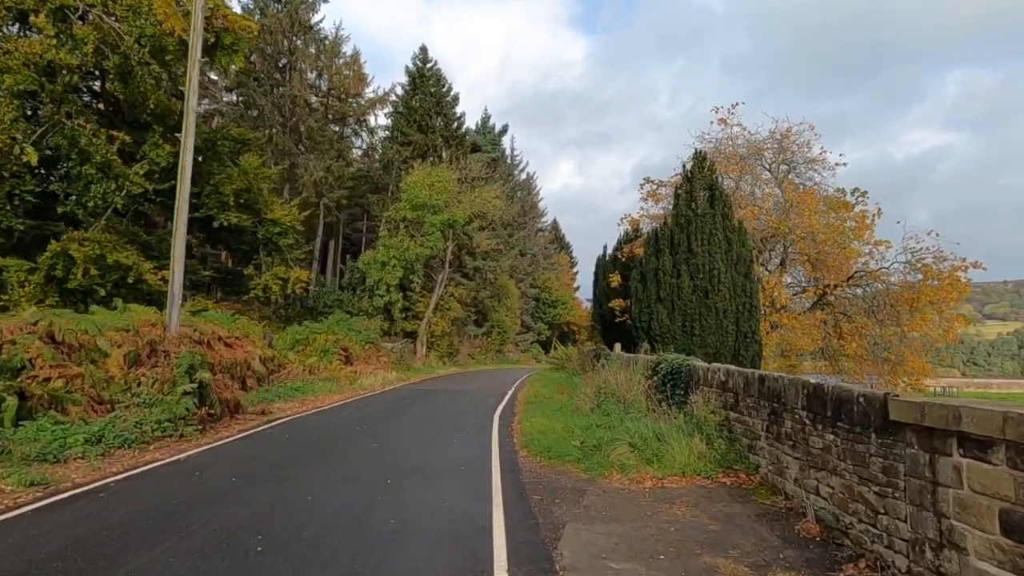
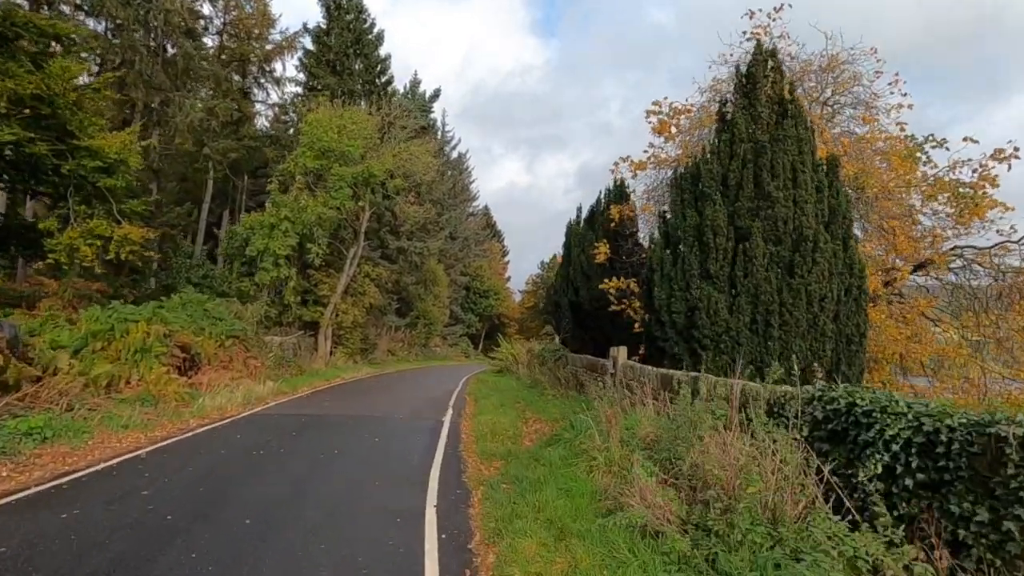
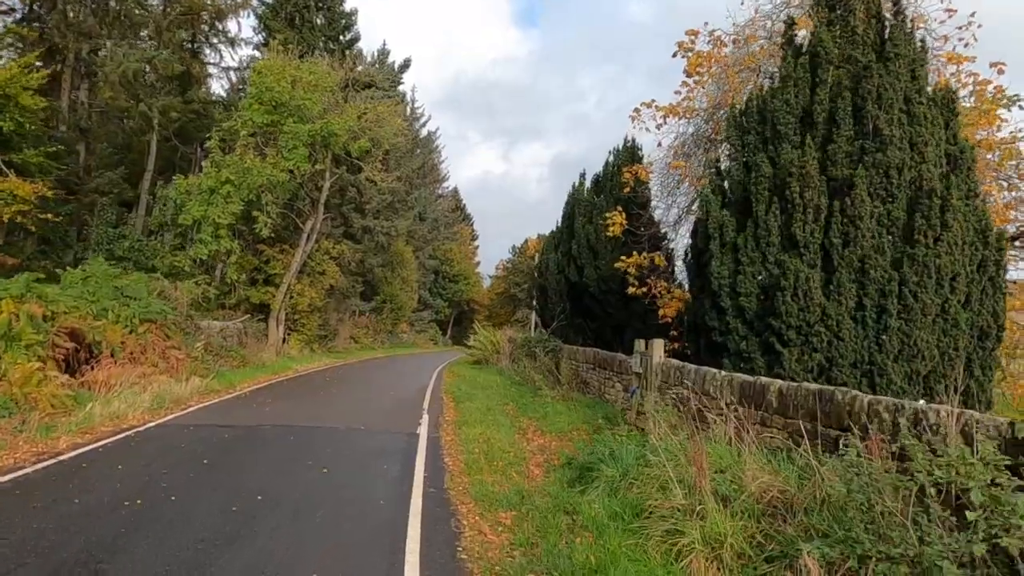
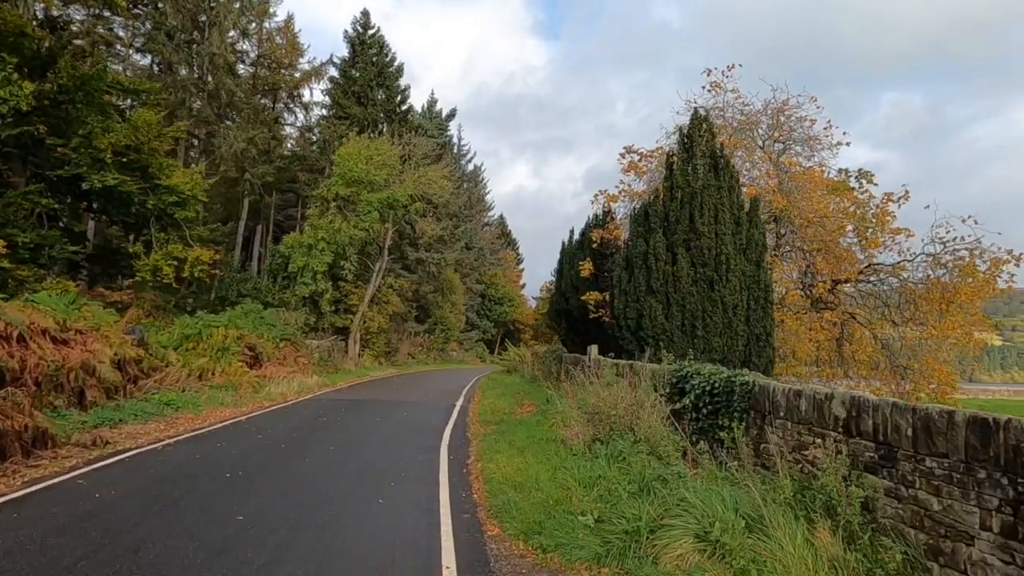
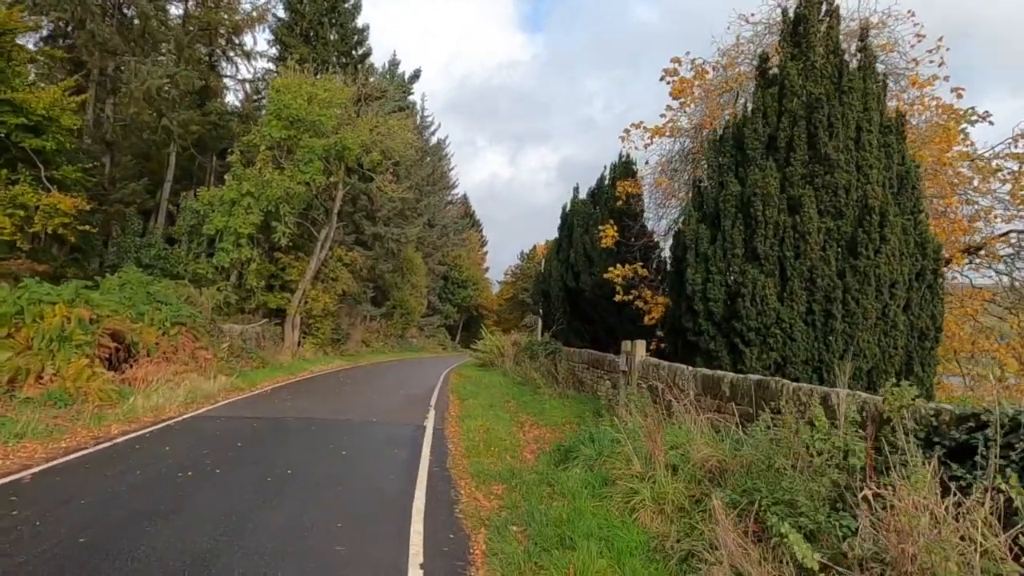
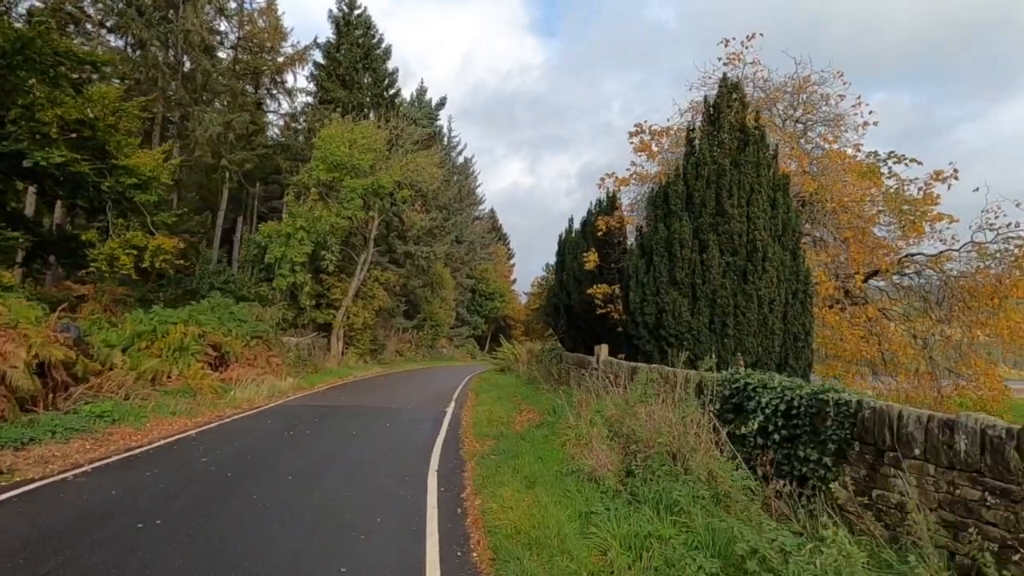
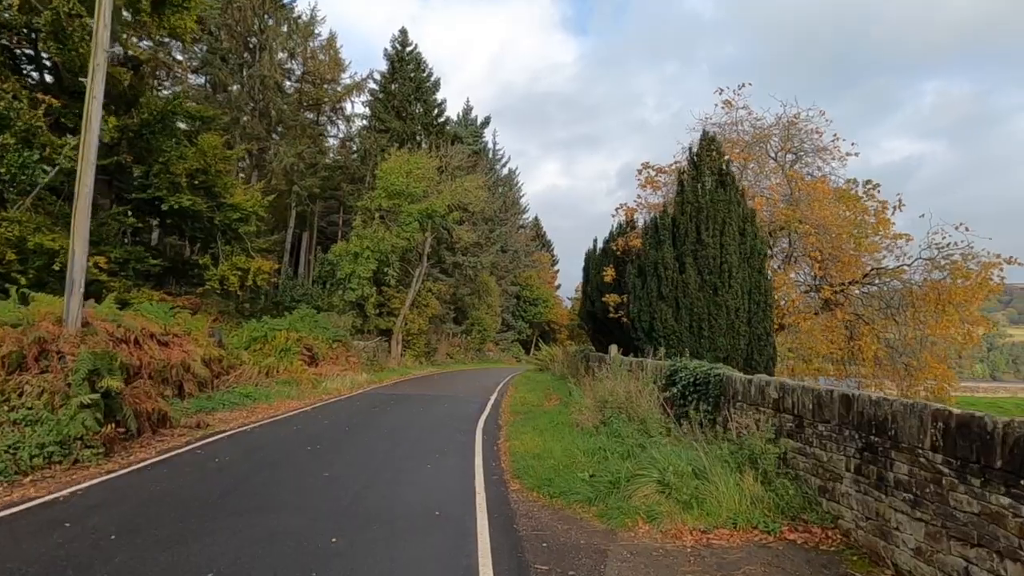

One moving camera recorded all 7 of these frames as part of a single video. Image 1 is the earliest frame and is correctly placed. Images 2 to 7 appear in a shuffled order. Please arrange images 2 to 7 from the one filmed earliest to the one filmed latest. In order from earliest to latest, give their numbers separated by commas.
7, 4, 6, 2, 5, 3
